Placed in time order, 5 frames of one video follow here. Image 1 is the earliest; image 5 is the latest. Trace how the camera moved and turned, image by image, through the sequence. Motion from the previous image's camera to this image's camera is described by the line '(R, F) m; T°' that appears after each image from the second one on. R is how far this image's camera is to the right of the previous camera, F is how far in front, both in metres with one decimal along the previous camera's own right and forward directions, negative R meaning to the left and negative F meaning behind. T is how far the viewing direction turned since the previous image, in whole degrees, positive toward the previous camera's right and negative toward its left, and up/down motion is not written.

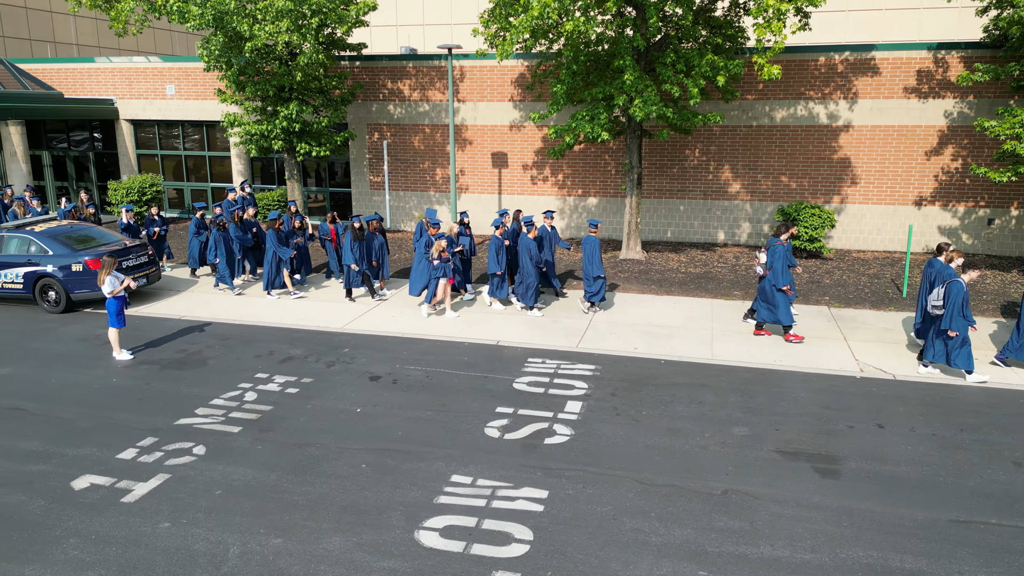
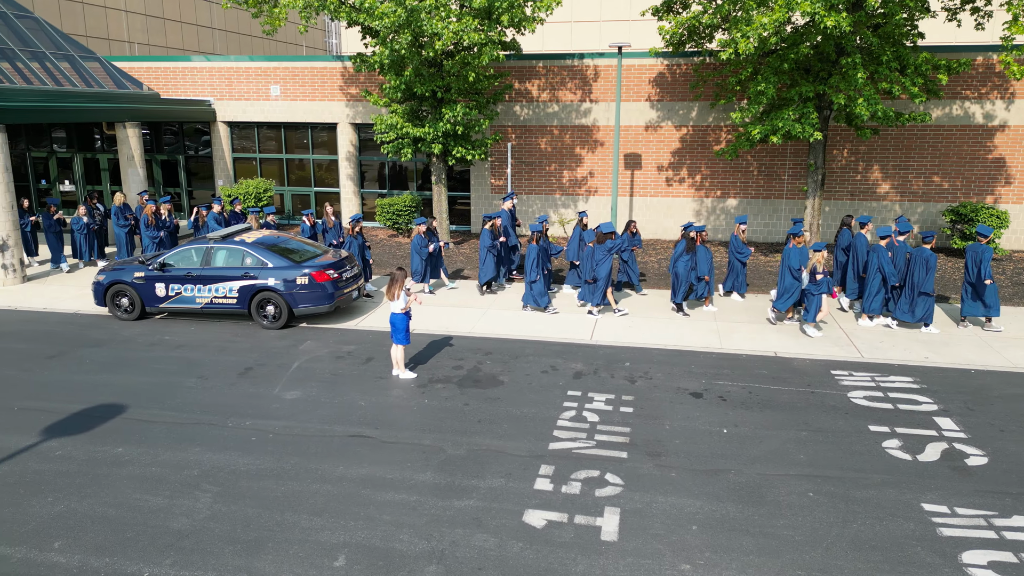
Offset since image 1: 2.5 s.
(-4.4, +0.6) m; +2°
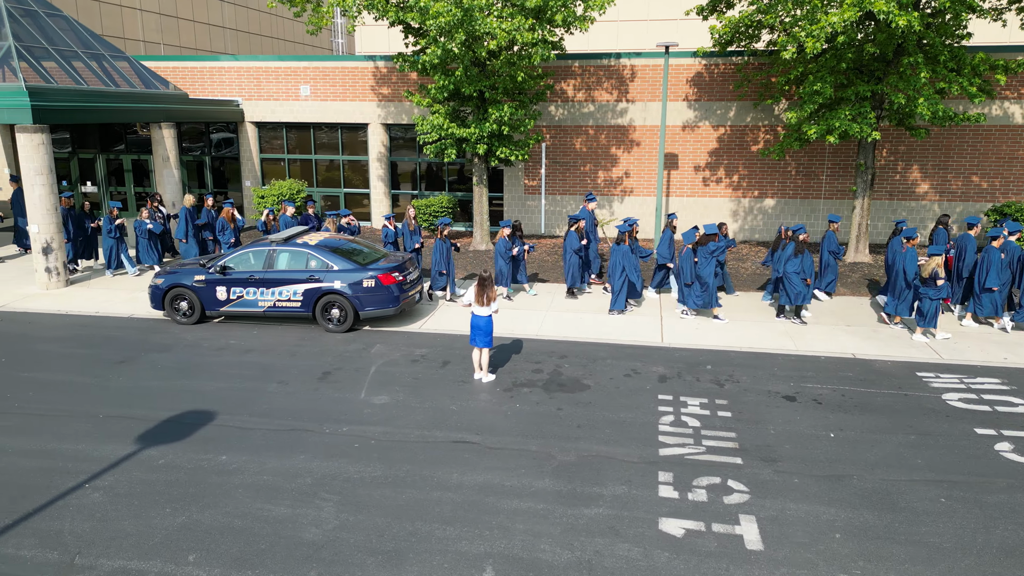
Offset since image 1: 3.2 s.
(-1.2, +0.1) m; +1°
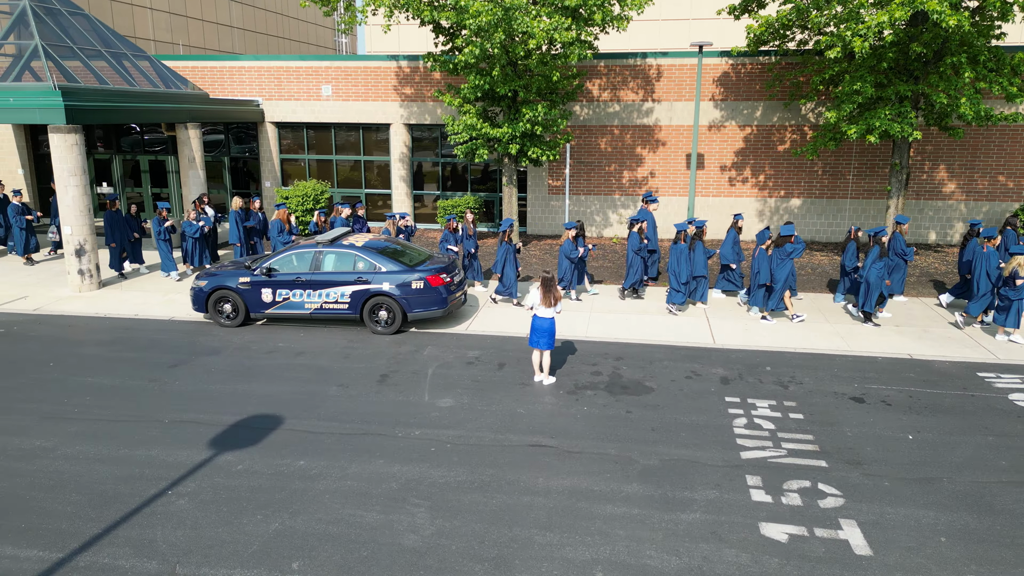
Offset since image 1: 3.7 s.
(-0.9, +0.1) m; +1°
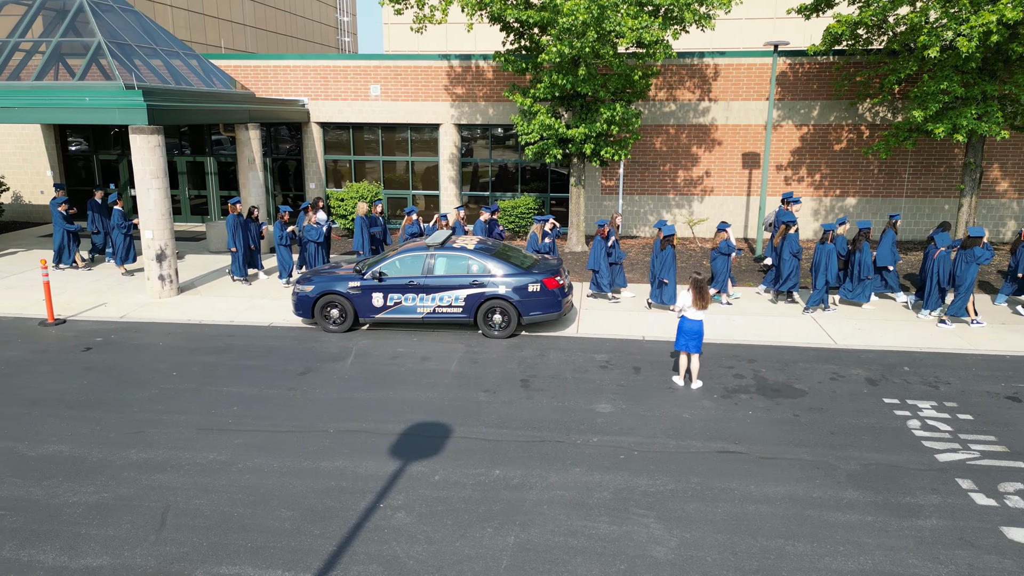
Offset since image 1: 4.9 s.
(-2.2, +0.2) m; +2°
